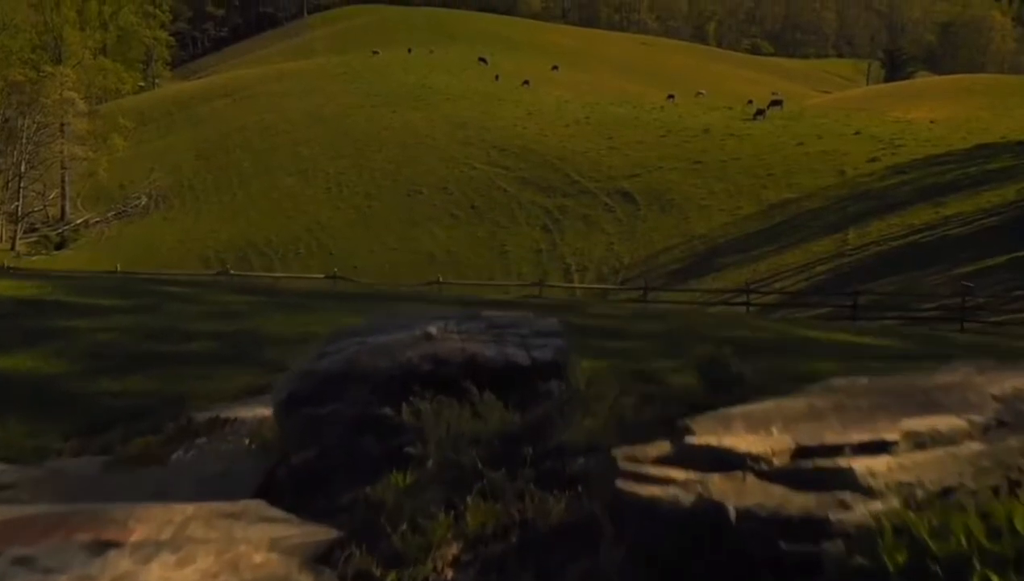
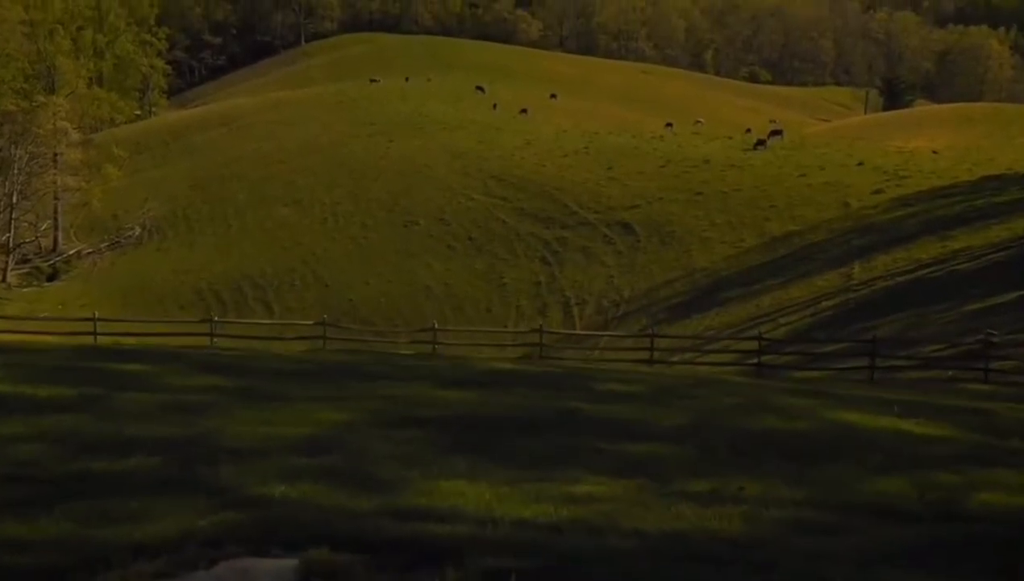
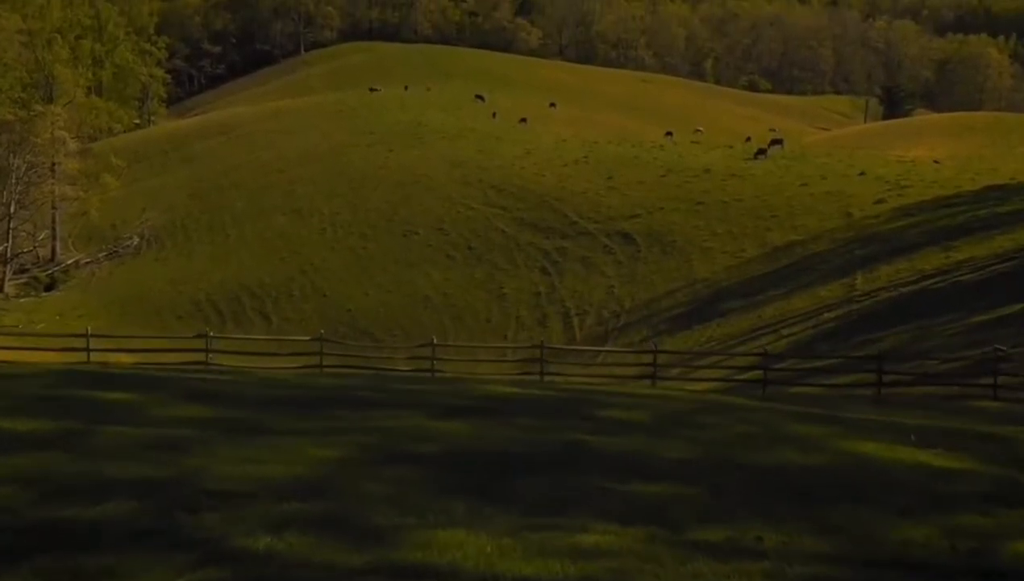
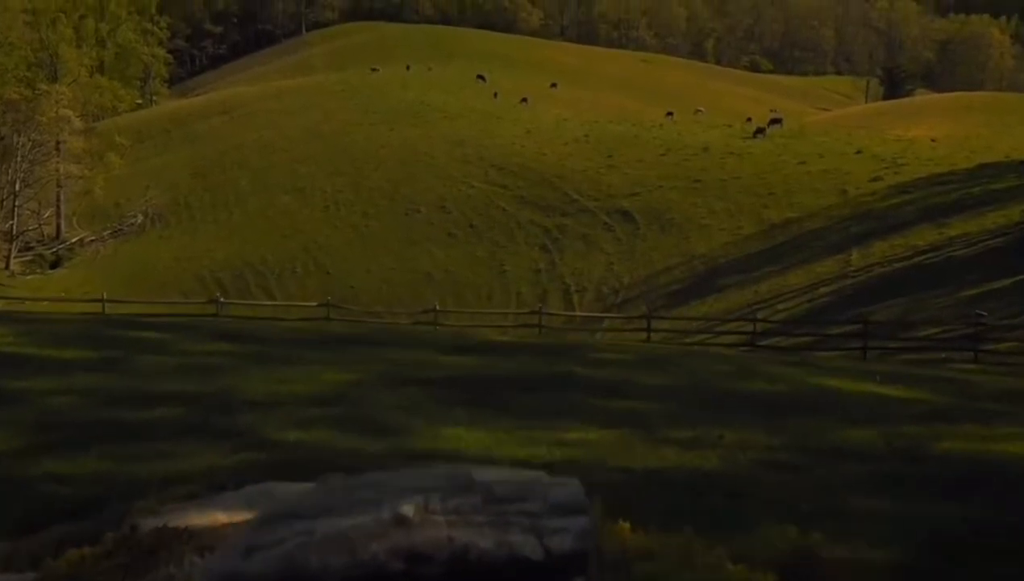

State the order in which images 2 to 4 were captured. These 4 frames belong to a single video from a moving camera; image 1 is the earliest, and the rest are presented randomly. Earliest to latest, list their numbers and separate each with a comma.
4, 2, 3
